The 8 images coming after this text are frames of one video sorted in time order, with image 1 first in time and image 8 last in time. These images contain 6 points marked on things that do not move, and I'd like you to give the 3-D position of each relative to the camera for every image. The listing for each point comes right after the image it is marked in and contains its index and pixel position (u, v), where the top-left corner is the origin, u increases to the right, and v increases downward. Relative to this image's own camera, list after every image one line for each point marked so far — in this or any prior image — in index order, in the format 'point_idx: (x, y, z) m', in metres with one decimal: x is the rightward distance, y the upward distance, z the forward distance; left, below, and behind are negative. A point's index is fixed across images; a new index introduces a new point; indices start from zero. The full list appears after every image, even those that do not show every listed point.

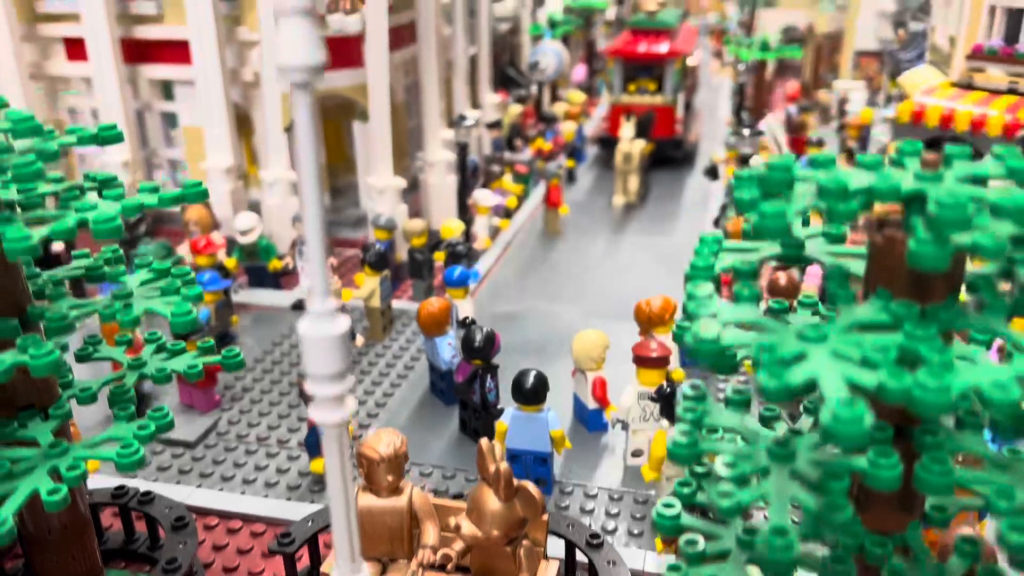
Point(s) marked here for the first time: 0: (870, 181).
0: (+1.1, +0.3, +2.4) m
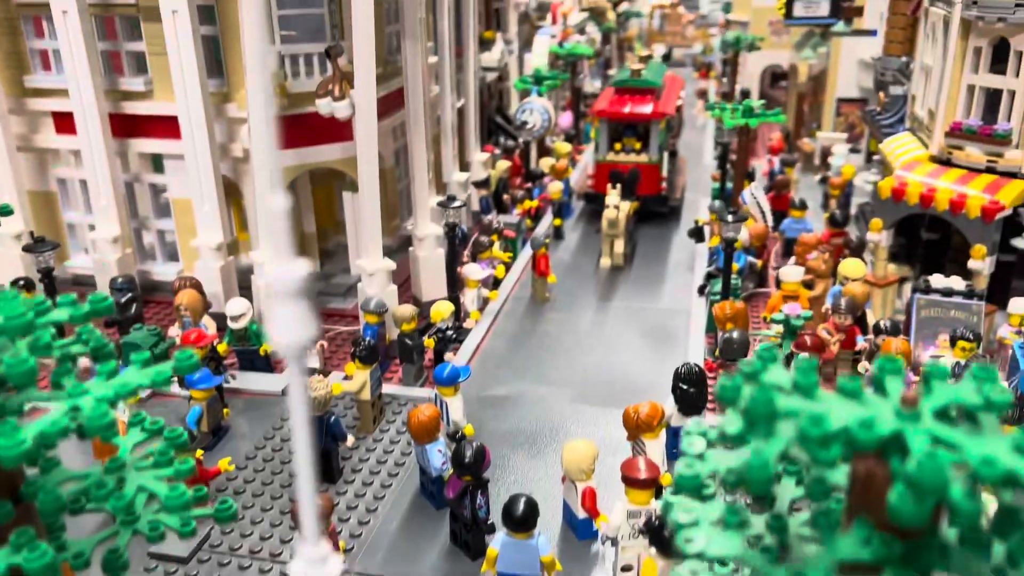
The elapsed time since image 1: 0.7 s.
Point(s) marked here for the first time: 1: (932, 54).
0: (+1.0, -0.4, +2.5) m
1: (+4.6, +2.6, +9.0) m
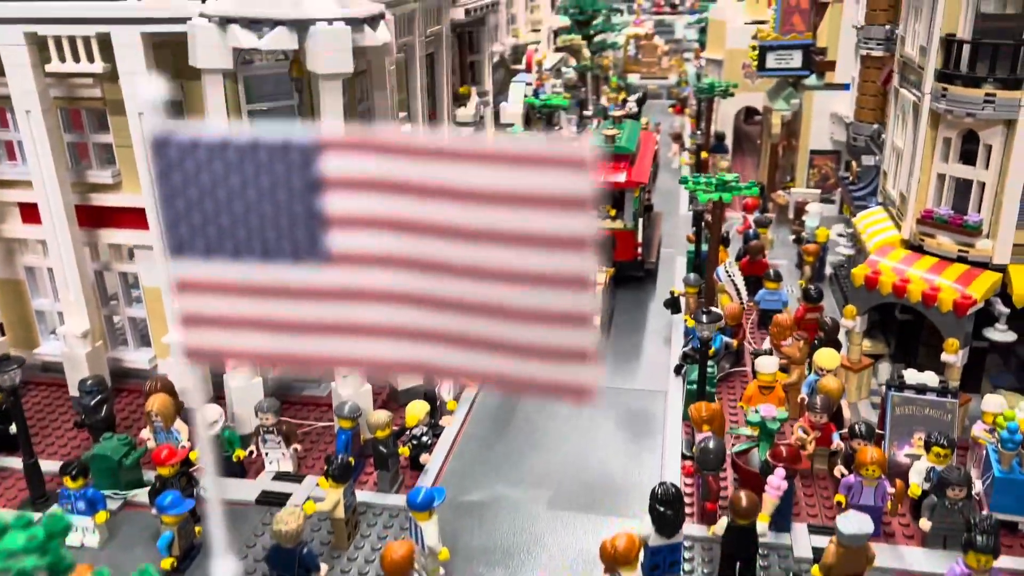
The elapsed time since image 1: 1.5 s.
0: (+0.9, -1.3, +2.4) m
1: (+4.3, +1.7, +9.1) m
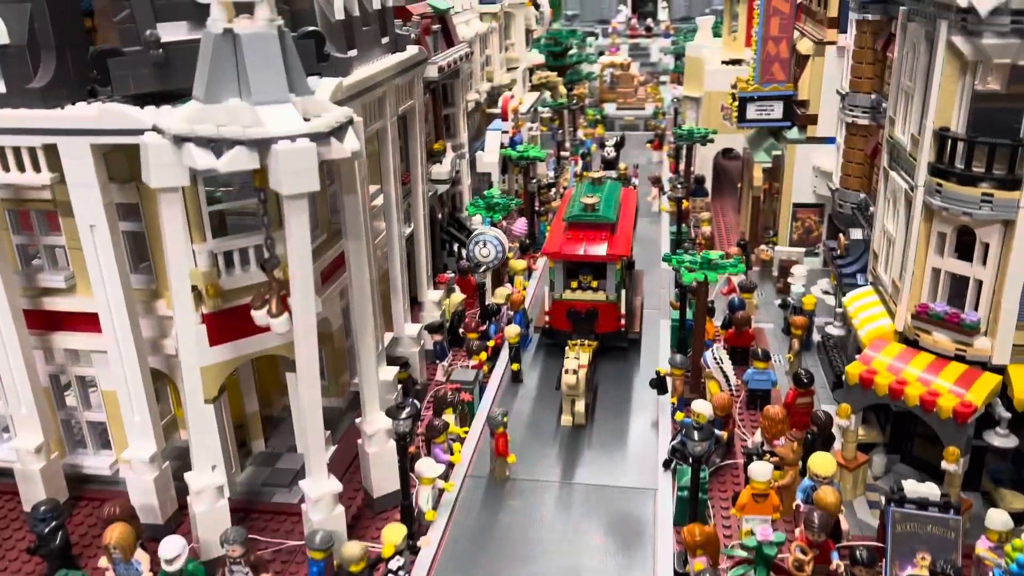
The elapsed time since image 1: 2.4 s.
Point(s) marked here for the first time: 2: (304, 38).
0: (+0.9, -2.3, +2.0) m
1: (+4.1, +0.7, +8.8) m
2: (-2.0, +2.4, +7.9) m
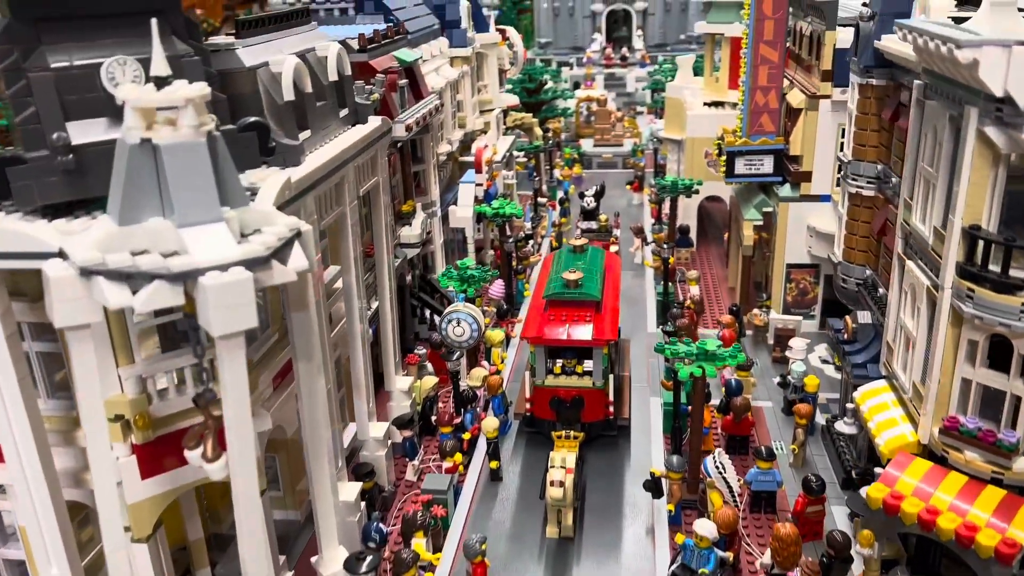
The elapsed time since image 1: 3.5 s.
0: (+0.9, -3.2, +1.0) m
1: (+3.9, -0.3, +7.9) m
2: (-2.2, +1.3, +6.9) m
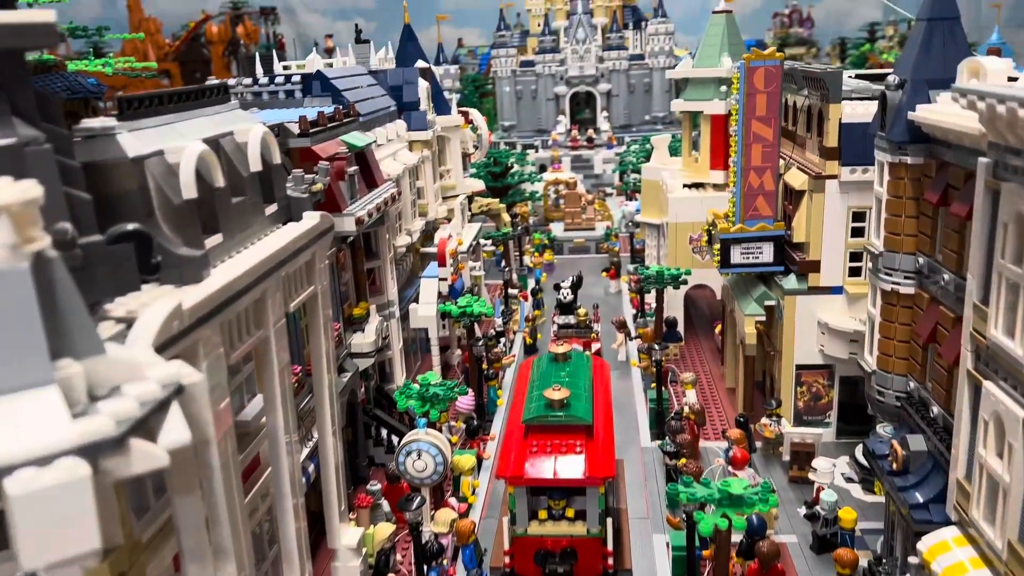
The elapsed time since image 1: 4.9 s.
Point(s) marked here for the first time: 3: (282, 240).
0: (+1.1, -3.6, -1.1) m
1: (+3.7, -1.2, +6.2) m
2: (-2.4, +0.3, +5.1) m
3: (-2.0, +0.4, +7.0) m
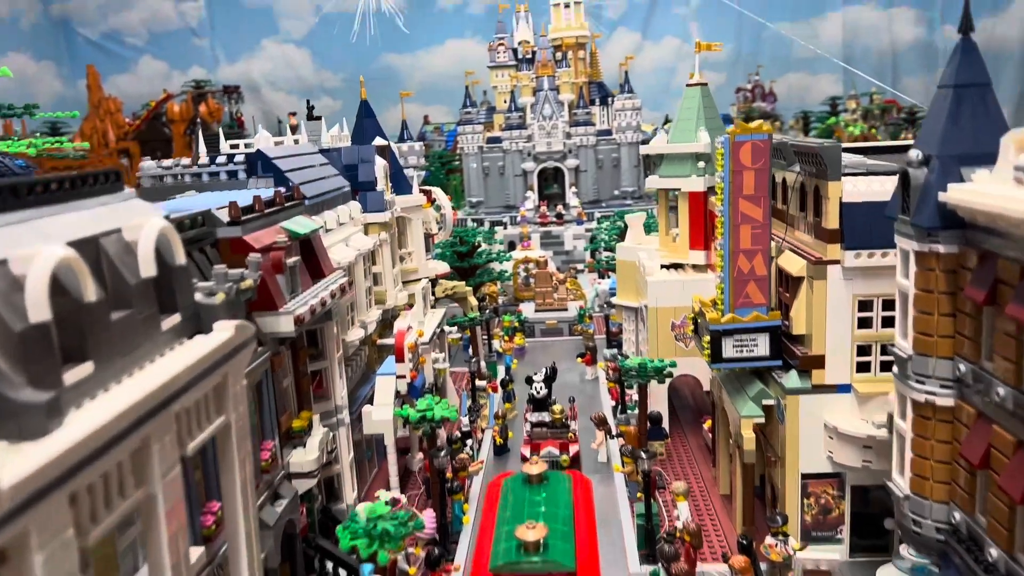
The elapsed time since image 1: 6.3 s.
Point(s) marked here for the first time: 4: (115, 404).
0: (+1.1, -3.7, -2.7) m
1: (+3.4, -2.0, +4.8) m
2: (-2.6, -0.5, +3.6) m
3: (-2.2, -0.5, +5.5) m
4: (-2.3, -0.7, +4.7) m
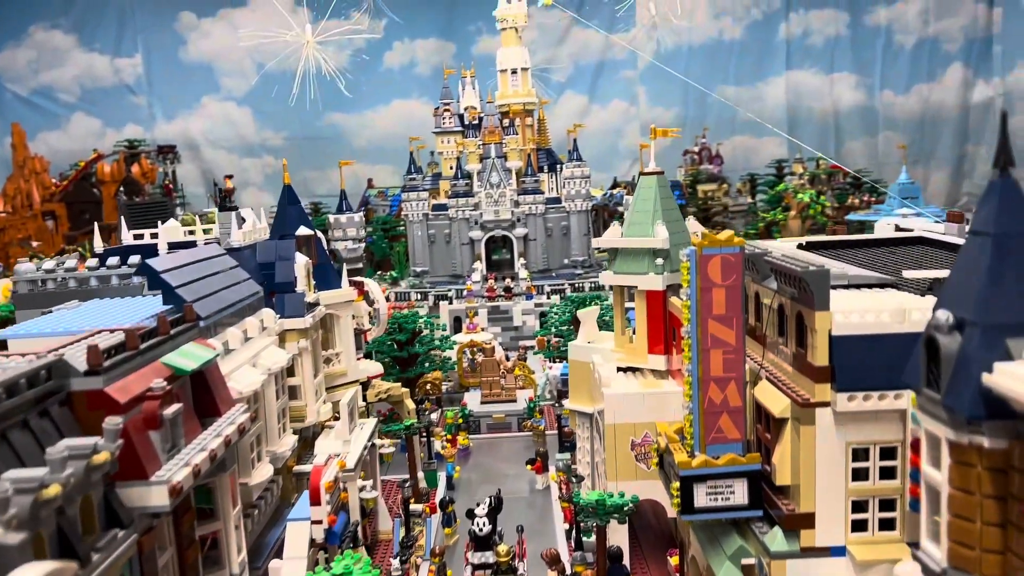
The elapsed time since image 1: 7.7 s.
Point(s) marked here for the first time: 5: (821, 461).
0: (+1.2, -4.4, -4.5) m
1: (+3.1, -3.2, +3.2) m
2: (-2.9, -1.6, +1.8) m
3: (-2.6, -1.7, +3.6) m
4: (-2.6, -1.9, +2.9) m
5: (+3.1, -1.8, +8.3) m
